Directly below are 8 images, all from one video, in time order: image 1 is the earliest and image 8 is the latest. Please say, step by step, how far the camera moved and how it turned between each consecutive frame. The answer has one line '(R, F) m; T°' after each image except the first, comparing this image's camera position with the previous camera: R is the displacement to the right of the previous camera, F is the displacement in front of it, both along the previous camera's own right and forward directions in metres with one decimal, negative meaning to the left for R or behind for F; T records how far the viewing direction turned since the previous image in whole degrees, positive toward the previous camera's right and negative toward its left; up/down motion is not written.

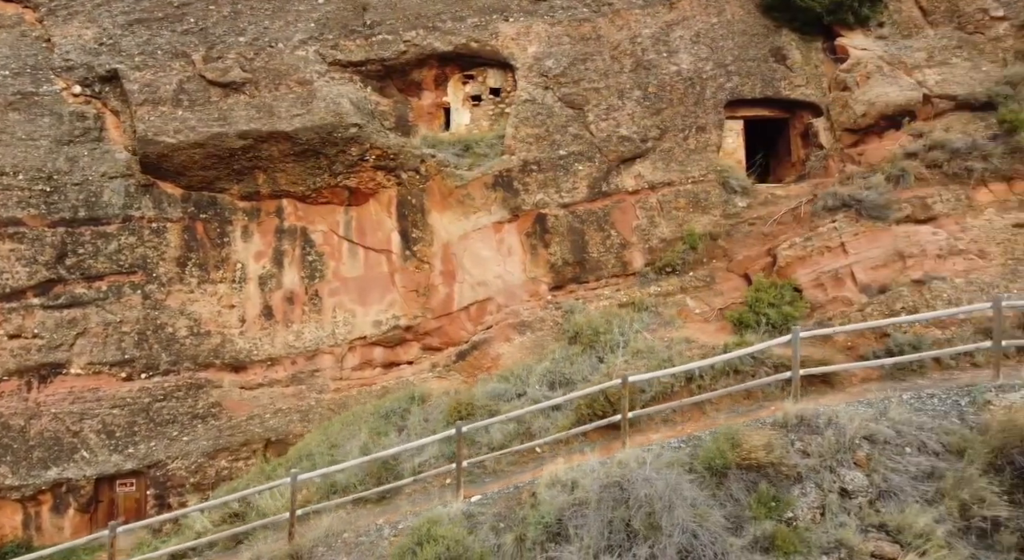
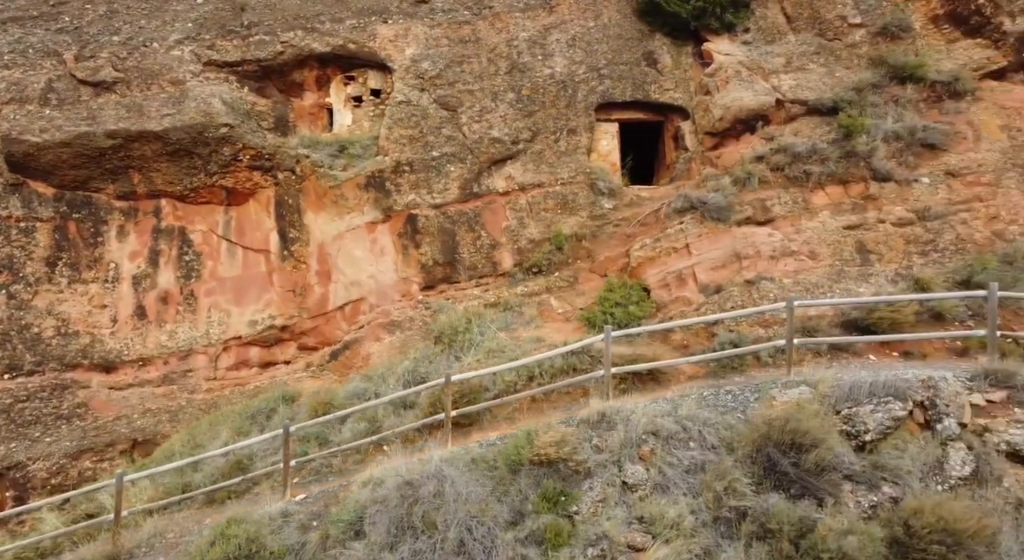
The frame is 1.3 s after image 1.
(+1.4, -0.2) m; +2°
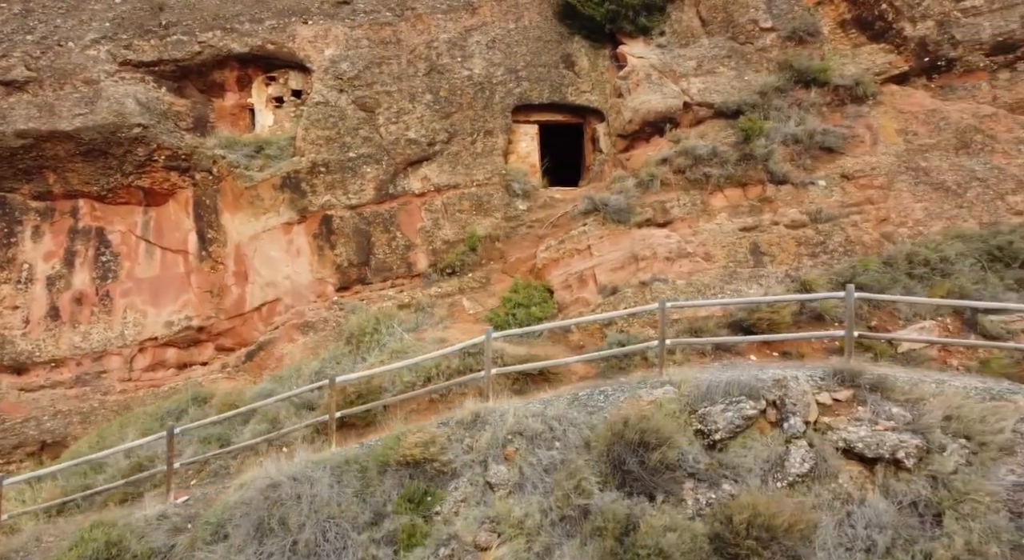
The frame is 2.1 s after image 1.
(+0.9, -0.1) m; +1°
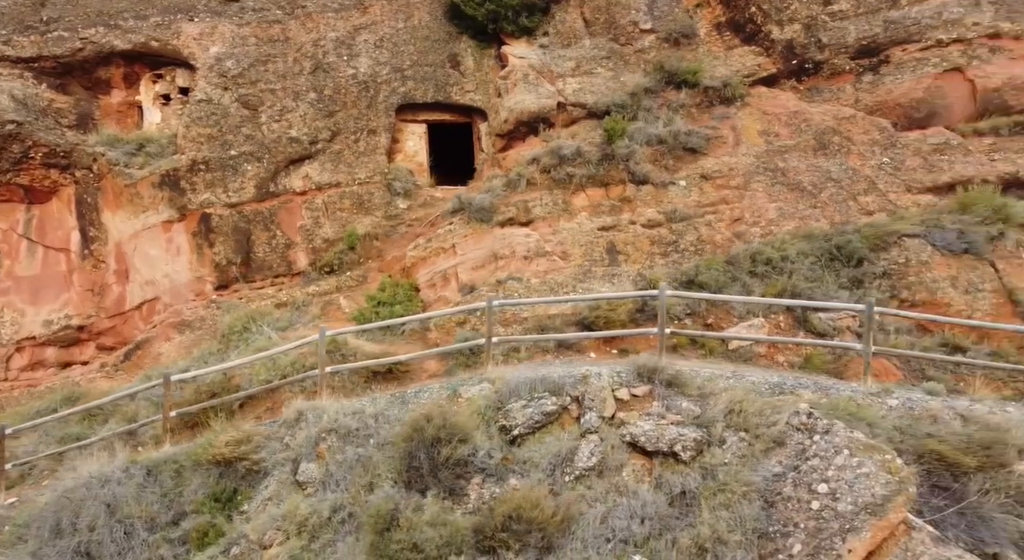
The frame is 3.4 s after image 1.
(+1.3, -0.1) m; +2°
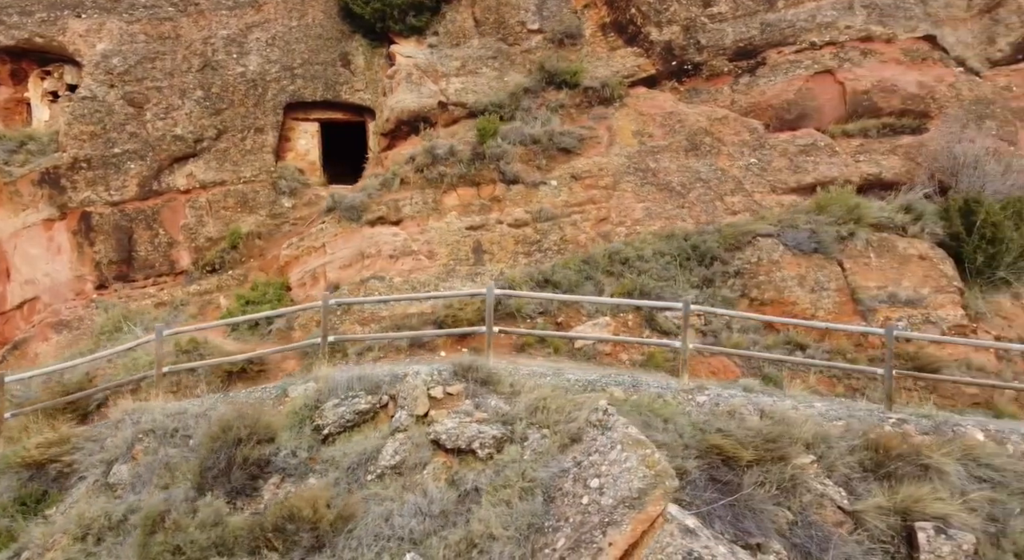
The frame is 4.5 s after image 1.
(+1.2, -0.1) m; +2°
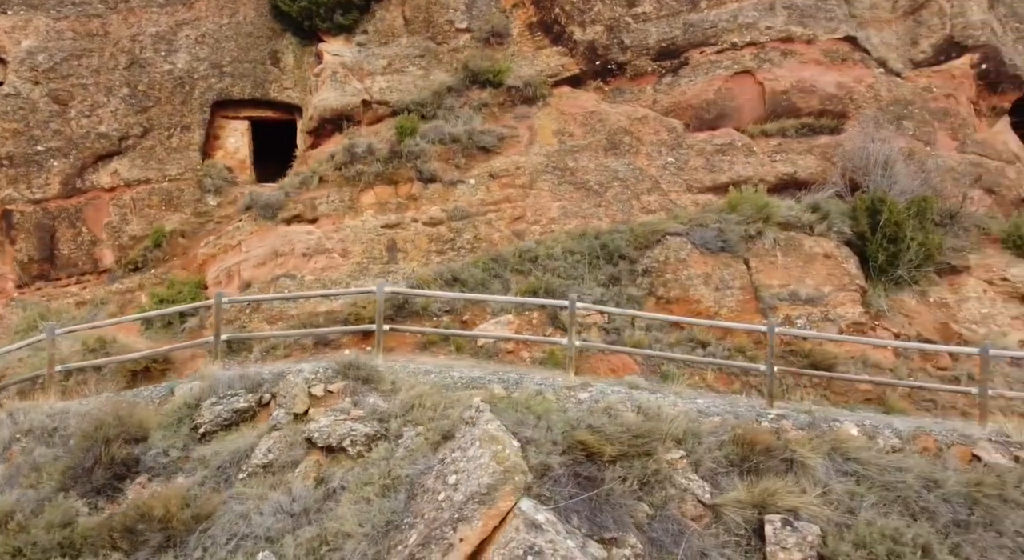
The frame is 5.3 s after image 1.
(+0.8, 0.0) m; +1°
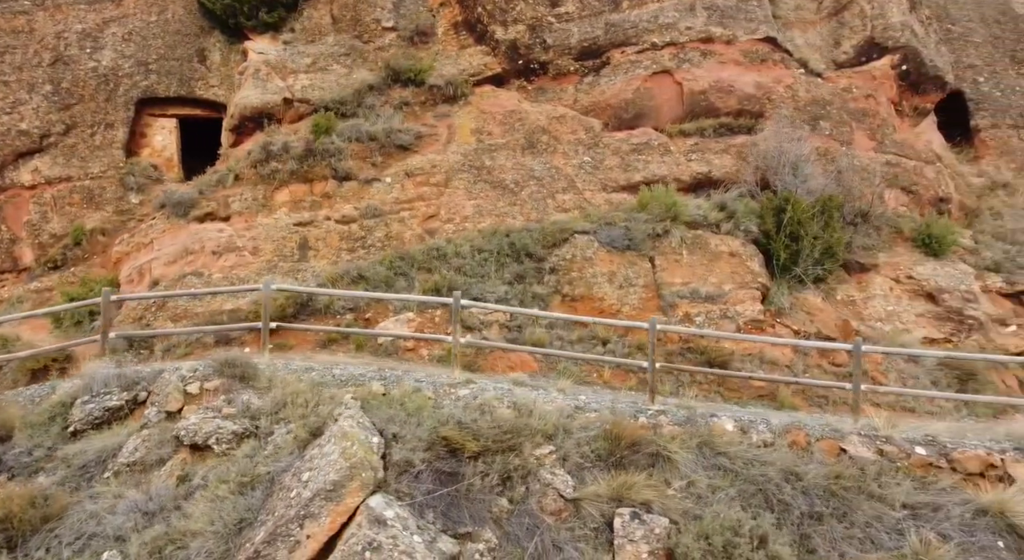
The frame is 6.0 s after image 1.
(+0.8, 0.0) m; +1°
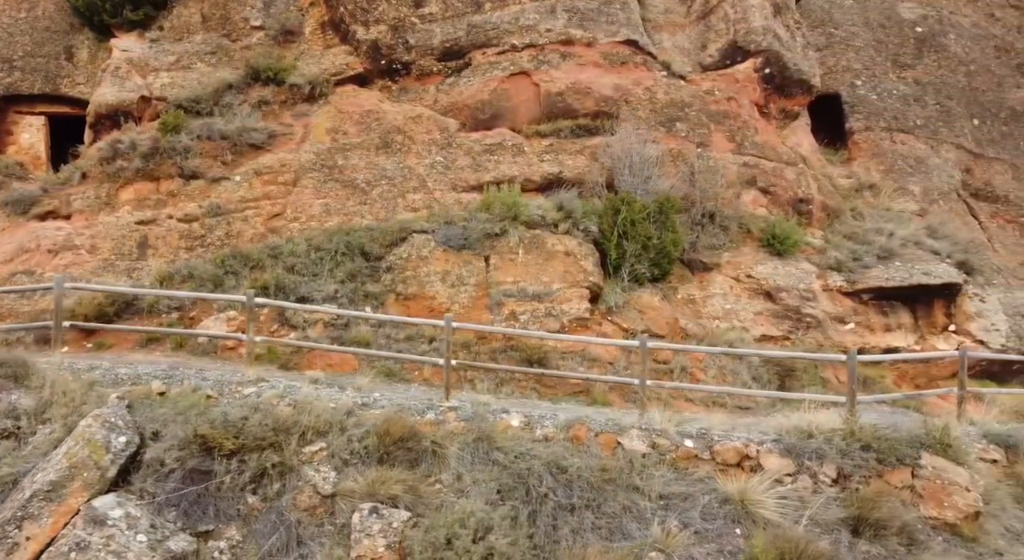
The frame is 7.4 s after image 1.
(+1.5, -0.1) m; +2°
